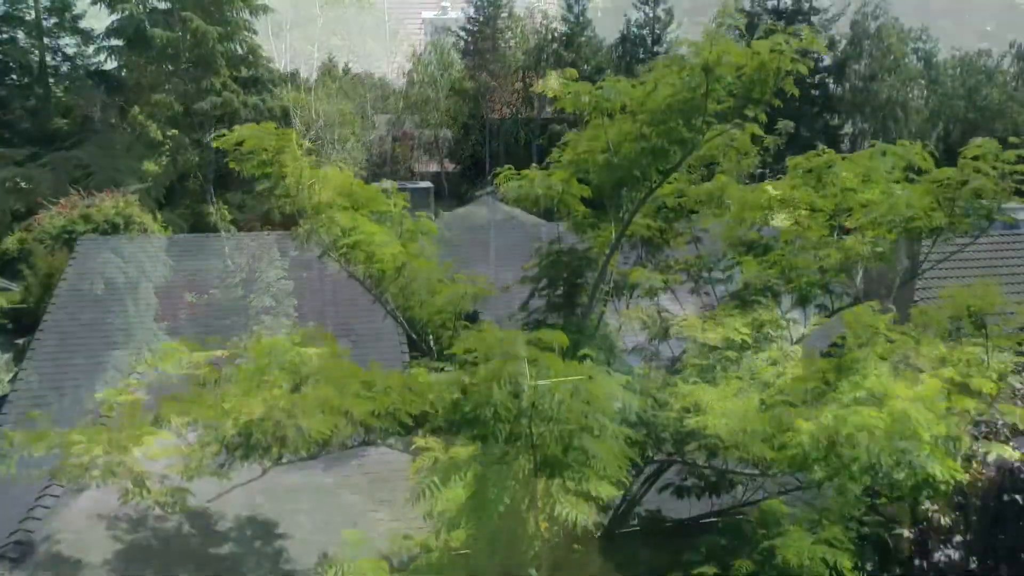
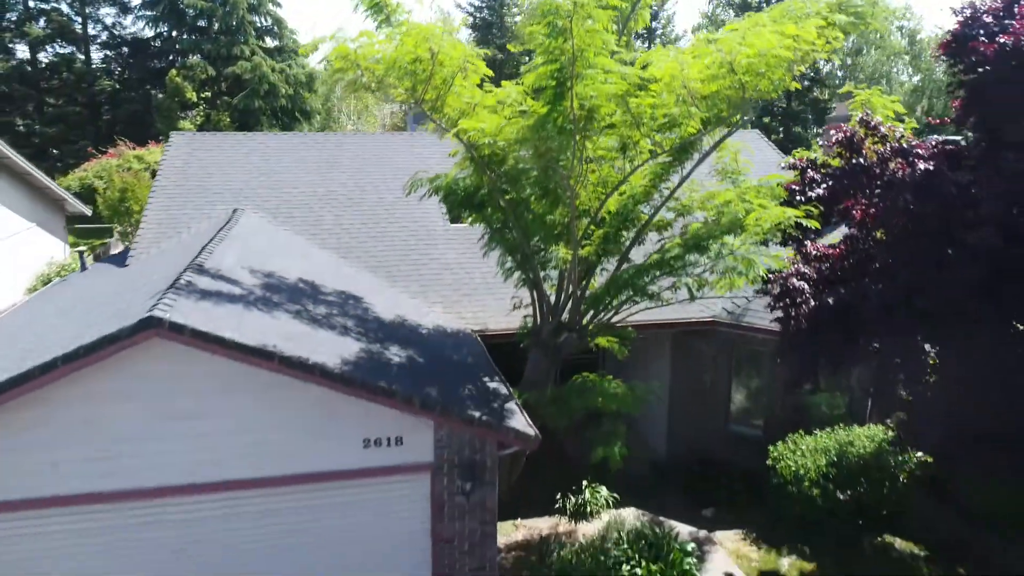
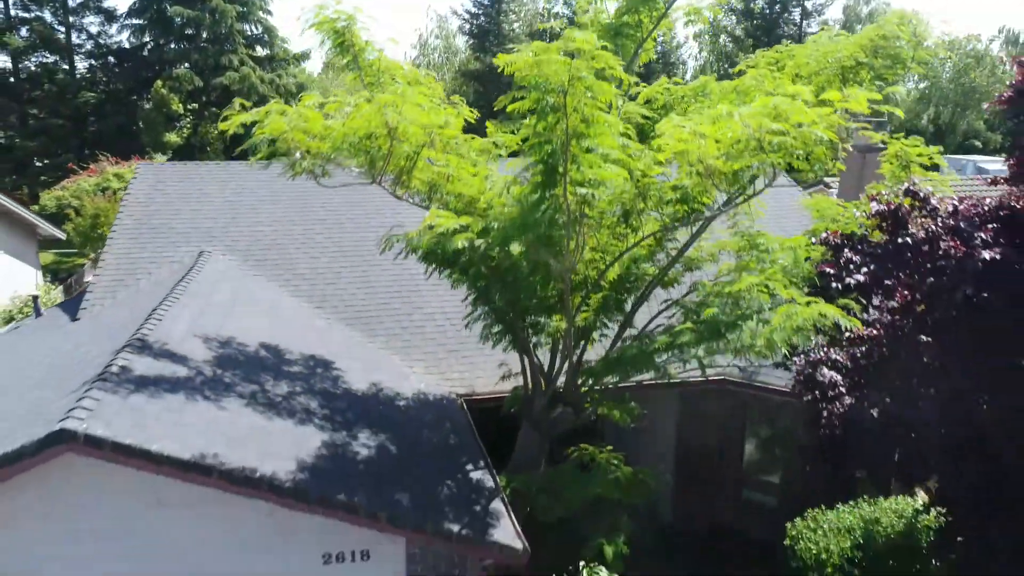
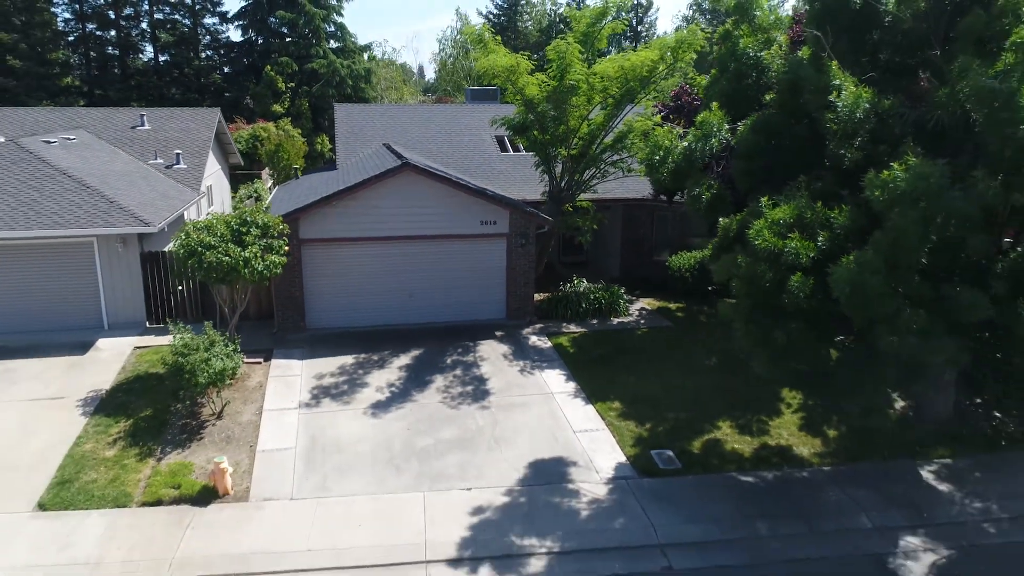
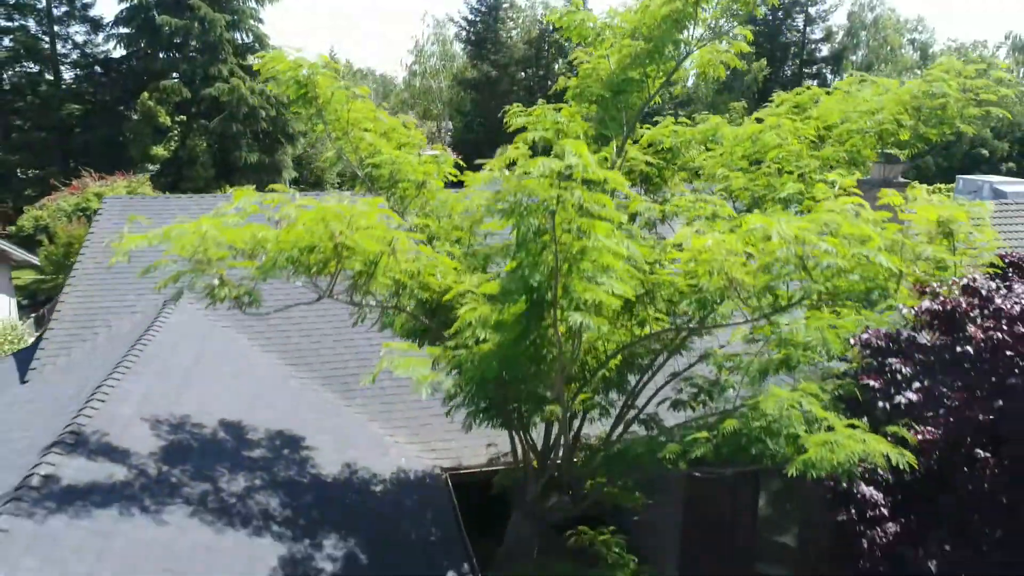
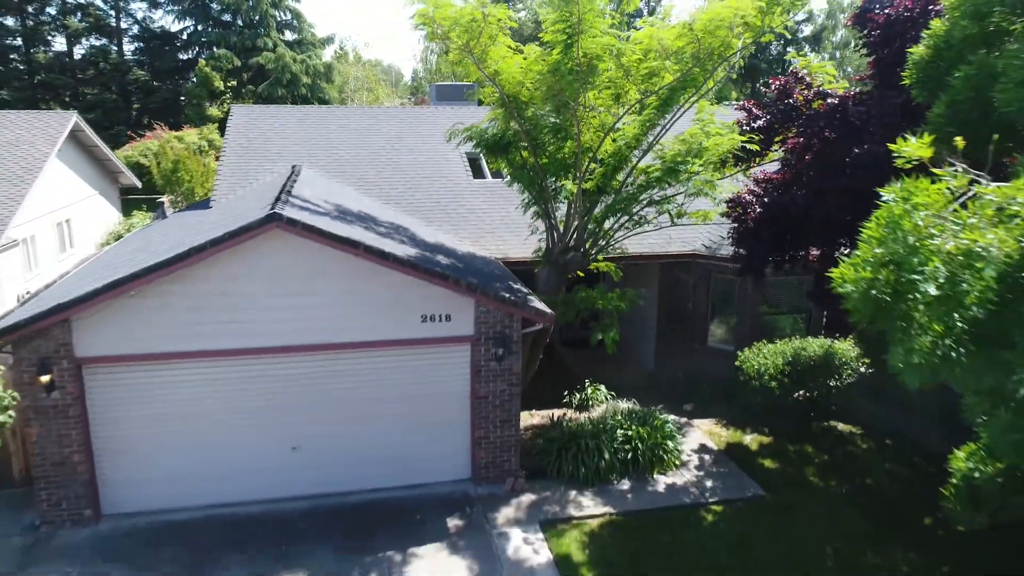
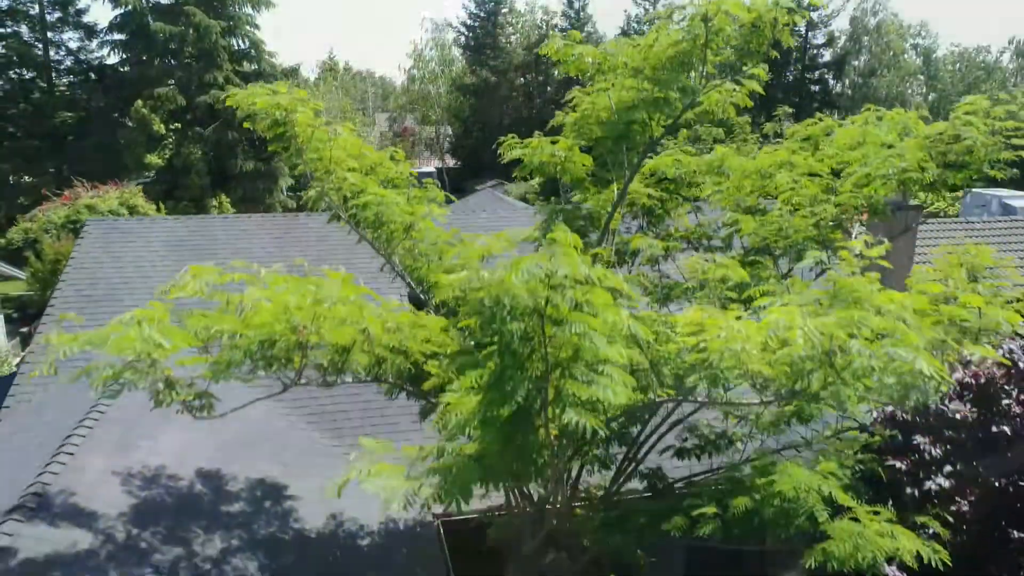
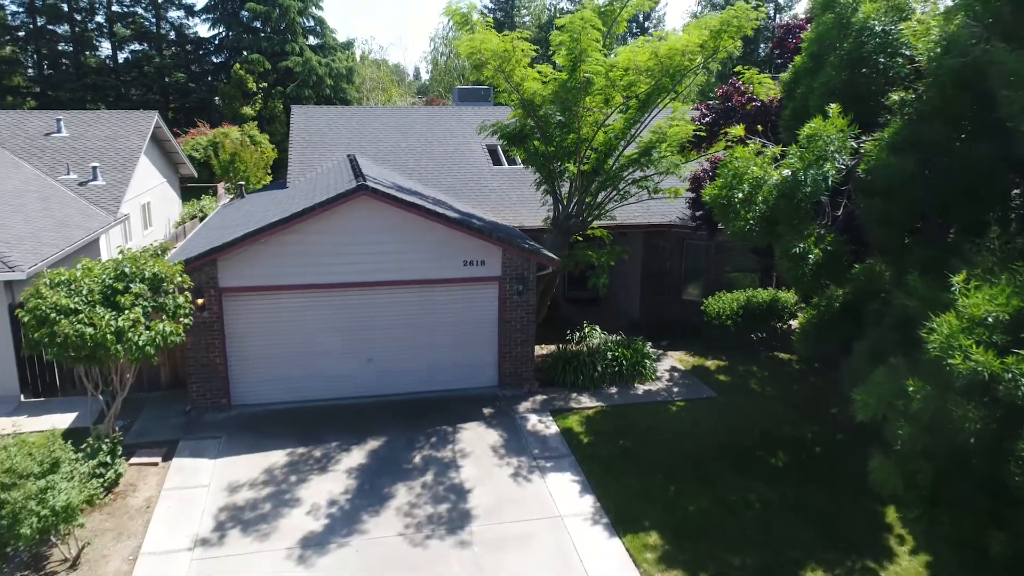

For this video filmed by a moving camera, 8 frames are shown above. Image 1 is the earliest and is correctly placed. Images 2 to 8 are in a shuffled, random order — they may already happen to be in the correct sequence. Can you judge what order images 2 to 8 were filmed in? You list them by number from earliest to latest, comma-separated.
7, 5, 3, 2, 6, 8, 4
